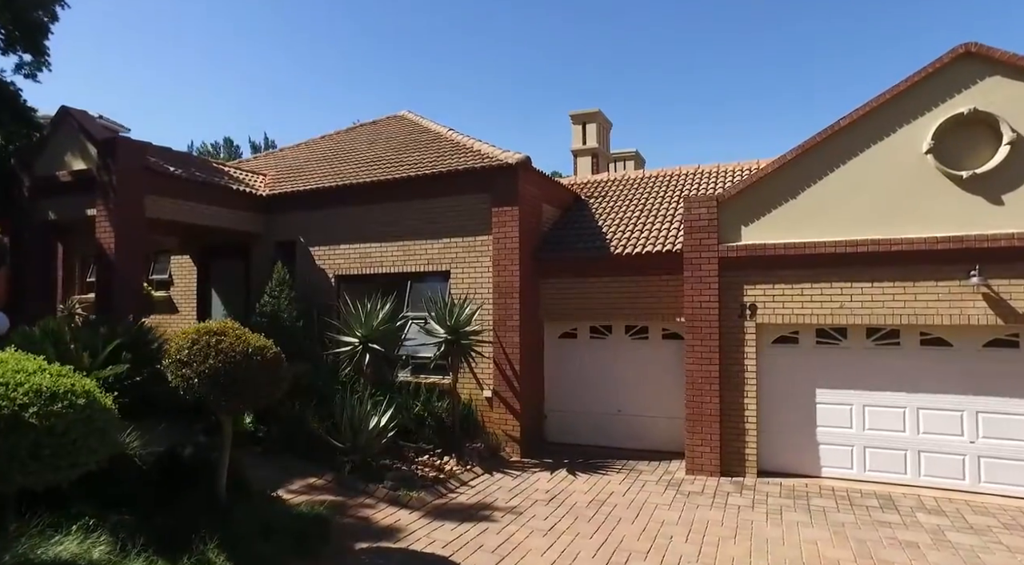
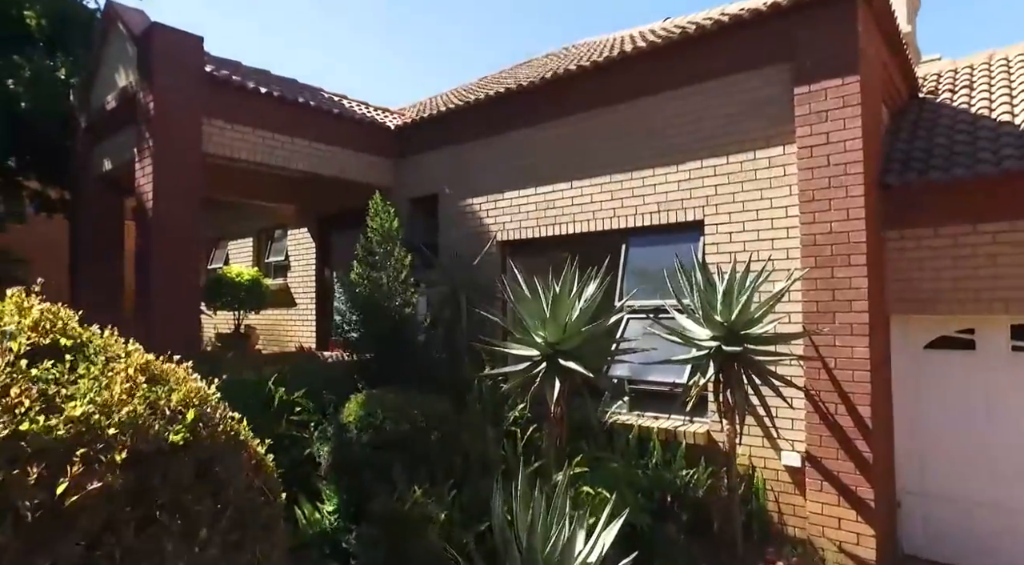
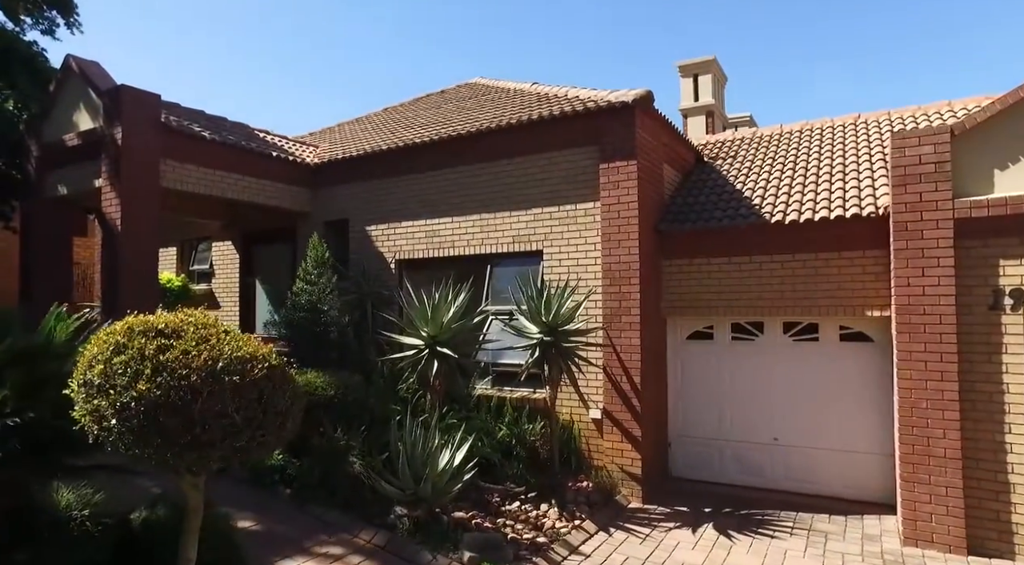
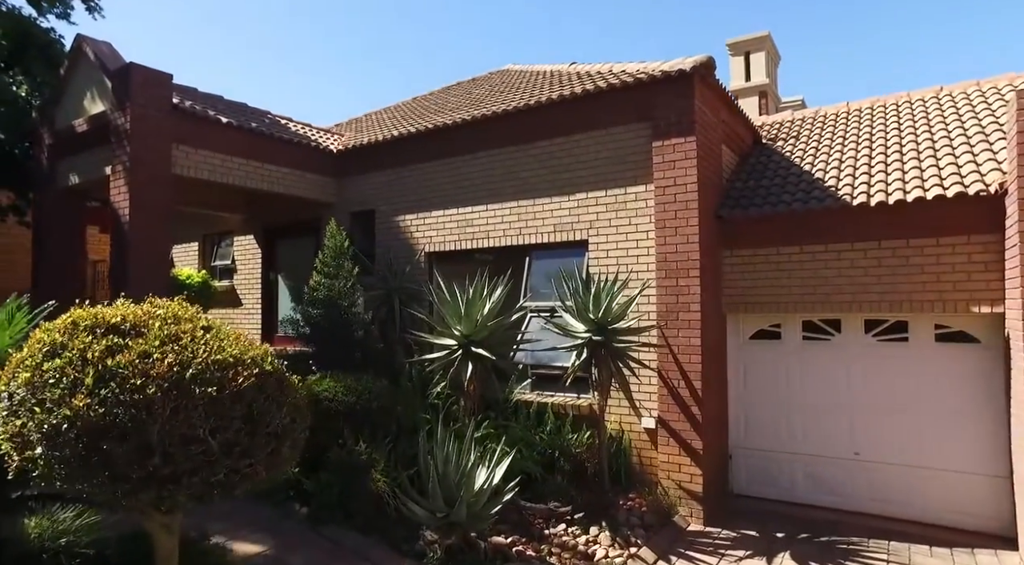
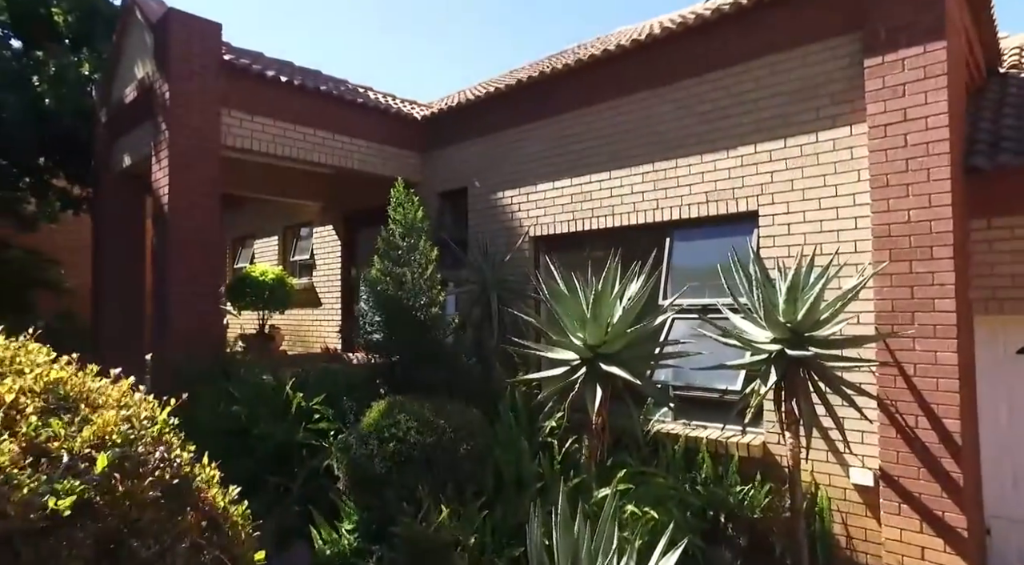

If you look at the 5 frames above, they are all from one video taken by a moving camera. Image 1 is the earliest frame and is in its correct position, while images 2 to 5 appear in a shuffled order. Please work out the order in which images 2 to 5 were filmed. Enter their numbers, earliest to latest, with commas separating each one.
3, 4, 2, 5
